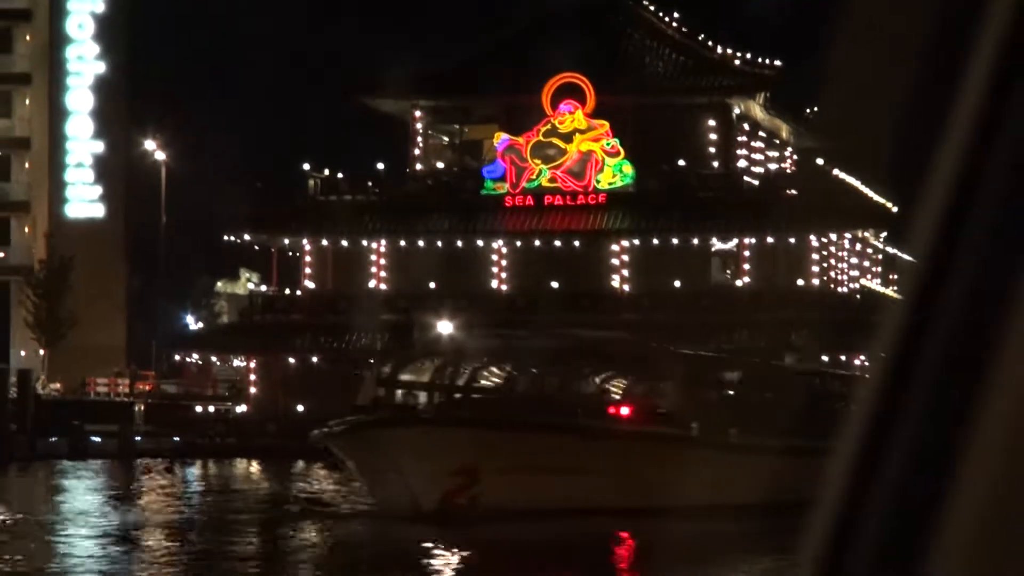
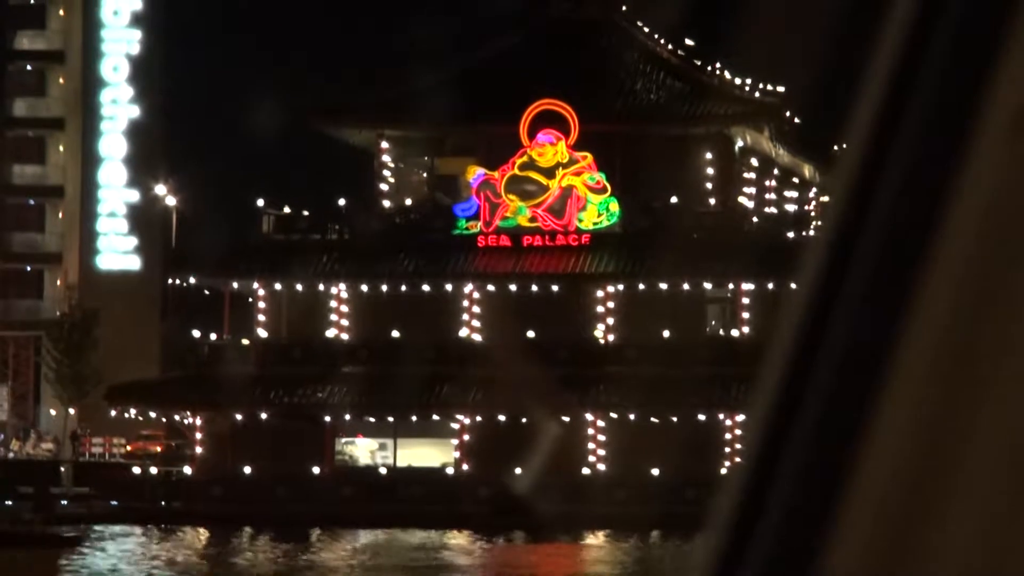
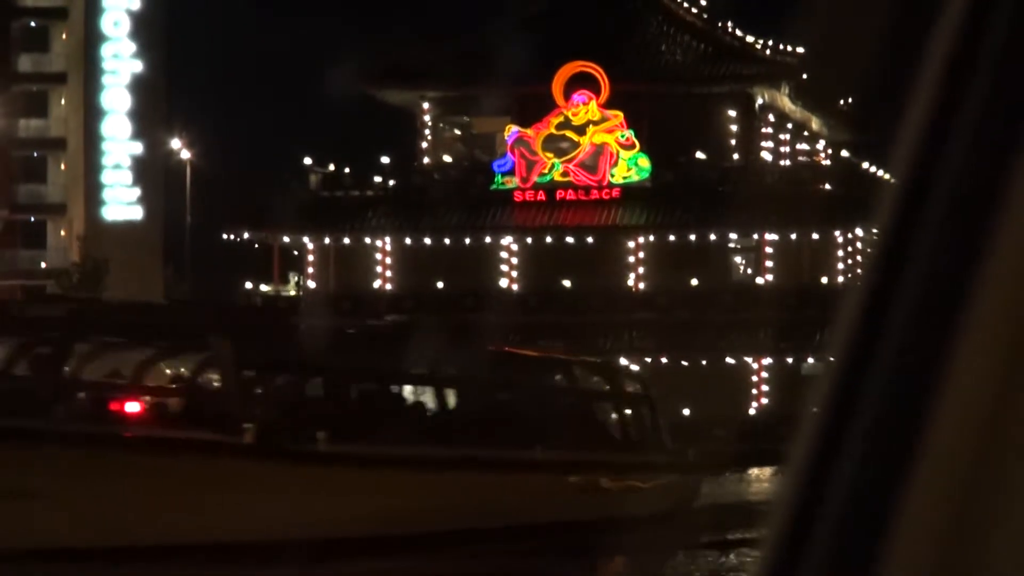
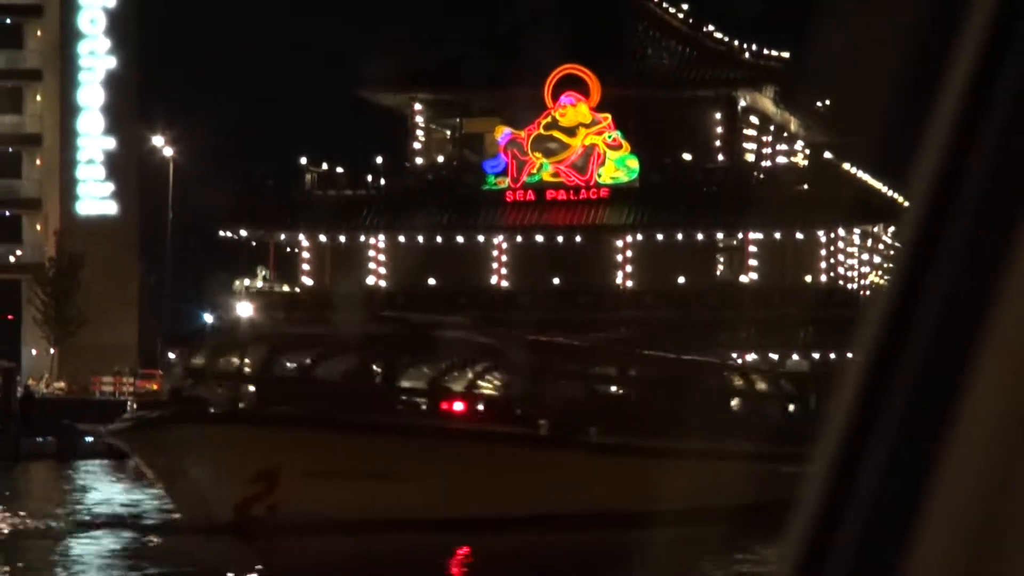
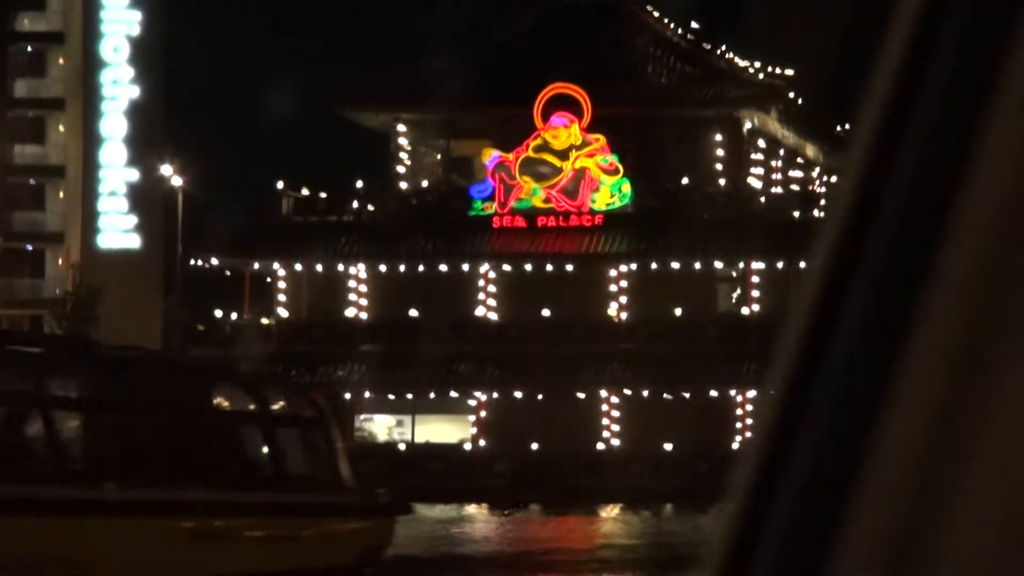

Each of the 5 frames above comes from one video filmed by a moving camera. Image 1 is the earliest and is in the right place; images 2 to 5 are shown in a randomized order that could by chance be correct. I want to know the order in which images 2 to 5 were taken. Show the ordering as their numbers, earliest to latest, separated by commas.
4, 3, 5, 2
